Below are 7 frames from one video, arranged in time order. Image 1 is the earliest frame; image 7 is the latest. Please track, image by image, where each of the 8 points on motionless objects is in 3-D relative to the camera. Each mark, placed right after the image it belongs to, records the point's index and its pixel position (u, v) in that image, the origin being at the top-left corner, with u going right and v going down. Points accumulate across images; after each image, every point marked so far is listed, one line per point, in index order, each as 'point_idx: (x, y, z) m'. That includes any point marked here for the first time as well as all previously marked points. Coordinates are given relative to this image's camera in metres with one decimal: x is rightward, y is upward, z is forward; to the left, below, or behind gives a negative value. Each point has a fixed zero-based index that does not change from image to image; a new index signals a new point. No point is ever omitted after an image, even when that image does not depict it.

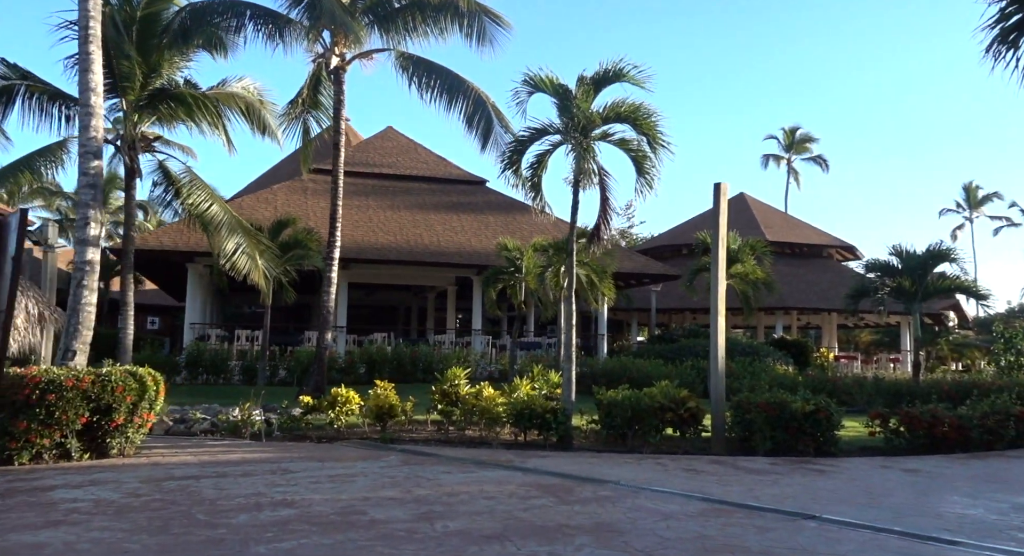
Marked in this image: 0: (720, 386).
0: (+2.8, -1.5, +12.0) m
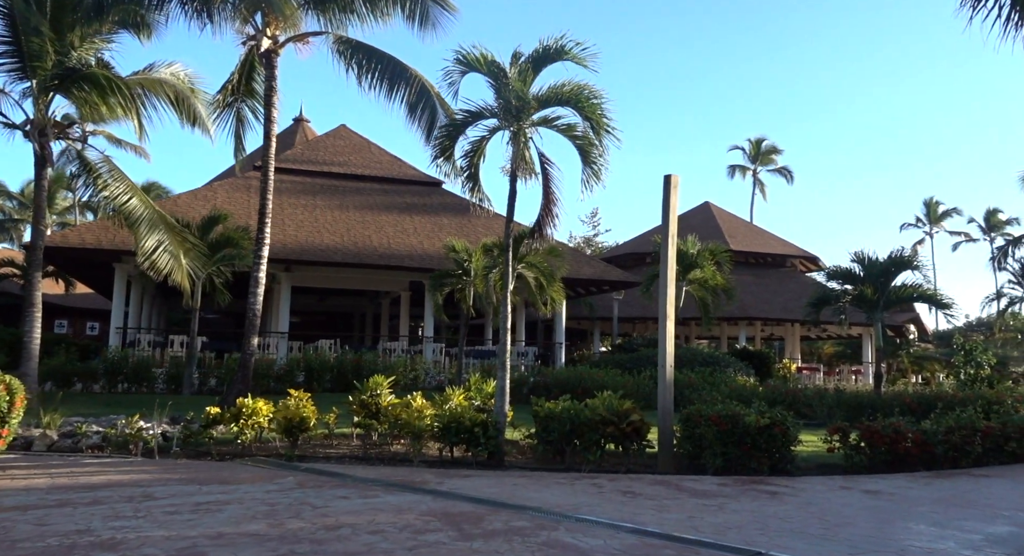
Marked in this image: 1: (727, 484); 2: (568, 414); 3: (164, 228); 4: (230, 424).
0: (+2.0, -1.5, +11.0) m
1: (+2.3, -2.2, +9.2) m
2: (+0.6, -1.6, +10.1) m
3: (-6.2, +0.9, +15.5) m
4: (-3.2, -1.6, +9.8) m
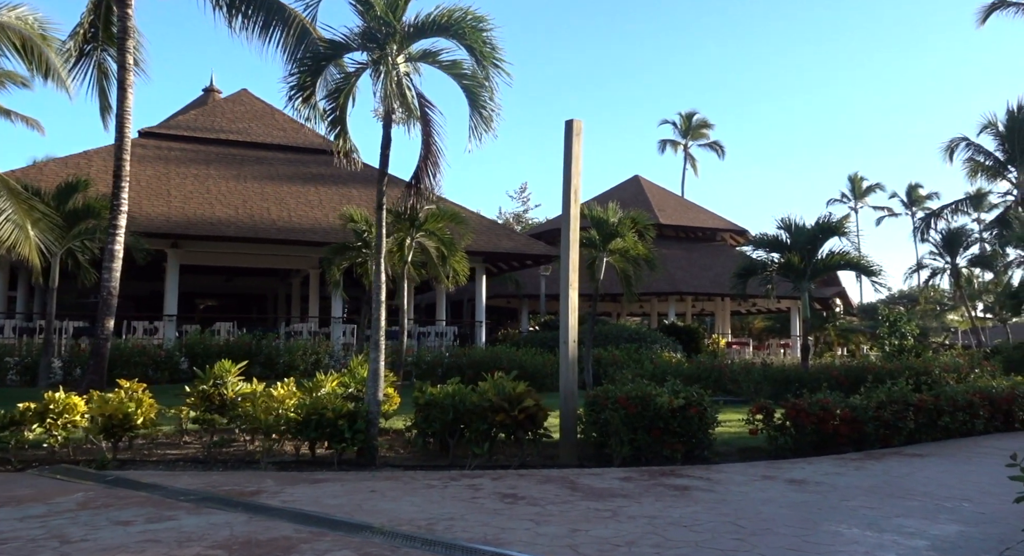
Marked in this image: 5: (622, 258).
0: (+0.6, -1.1, +9.6) m
1: (+1.1, -1.8, +7.8) m
2: (-0.6, -1.2, +8.7) m
3: (-7.9, +1.3, +13.5) m
4: (-4.4, -1.3, +8.1) m
5: (+2.5, +0.5, +19.8) m
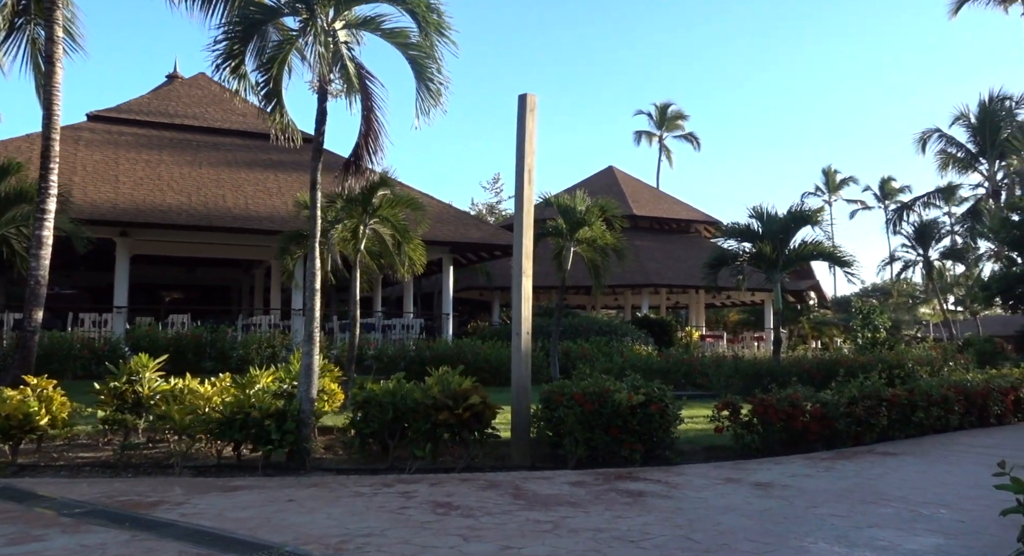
0: (+0.1, -1.0, +9.0) m
1: (+0.6, -1.7, +7.2) m
2: (-1.1, -1.1, +8.0) m
3: (-8.5, +1.4, +12.6) m
4: (-4.9, -1.2, +7.3) m
5: (+1.7, +0.7, +19.2) m
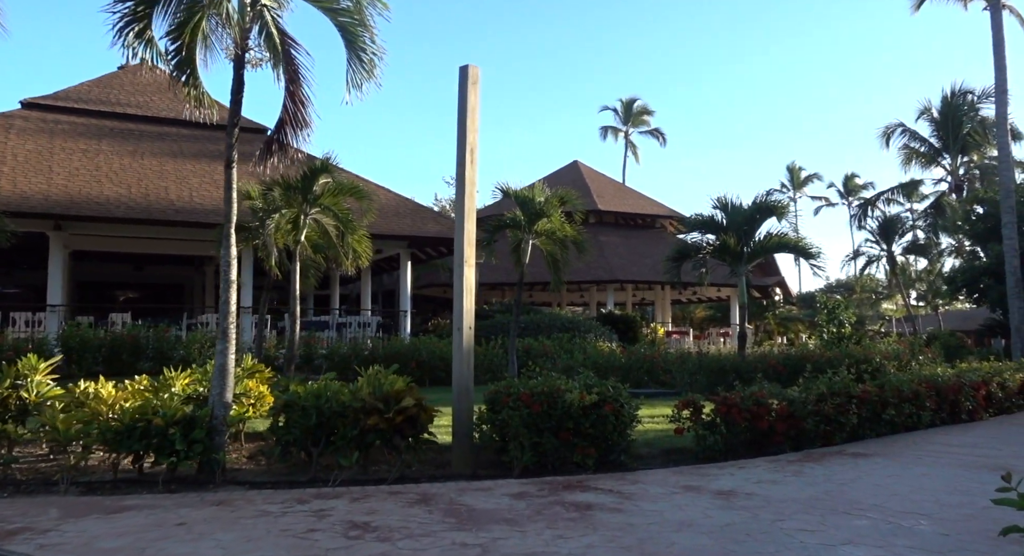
0: (-0.4, -0.9, +8.2) m
1: (+0.1, -1.6, +6.4) m
2: (-1.6, -1.0, +7.2) m
3: (-9.2, +1.5, +11.5) m
4: (-5.4, -1.2, +6.4) m
5: (+0.8, +0.8, +18.5) m
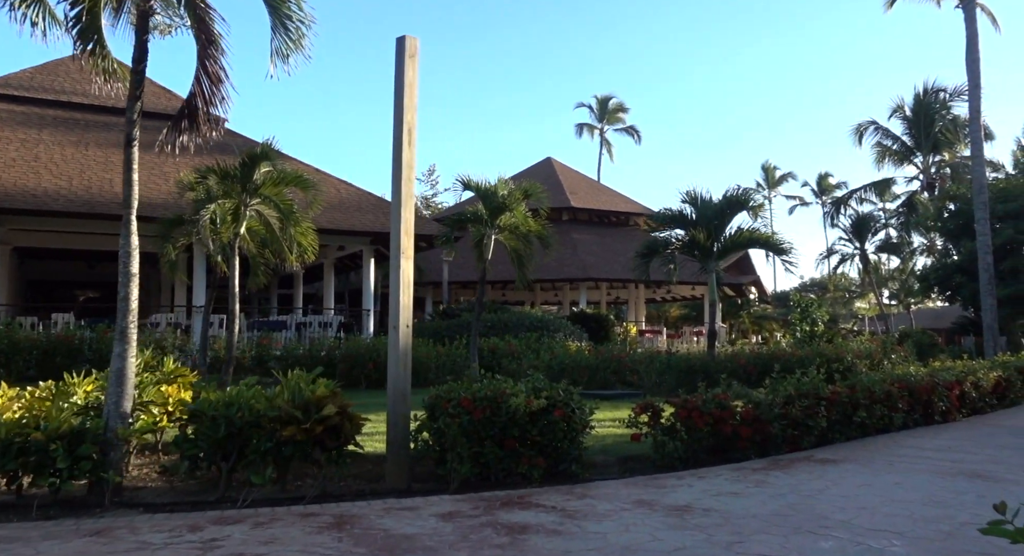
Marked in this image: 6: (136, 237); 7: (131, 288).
0: (-1.0, -0.8, +7.5) m
1: (-0.4, -1.5, +5.7) m
2: (-2.1, -1.0, +6.4) m
3: (-9.8, +1.6, +10.5) m
4: (-5.9, -1.1, +5.5) m
5: (0.0, +0.9, +17.8) m
6: (-2.9, +0.3, +6.6) m
7: (-2.9, -0.1, +6.5) m
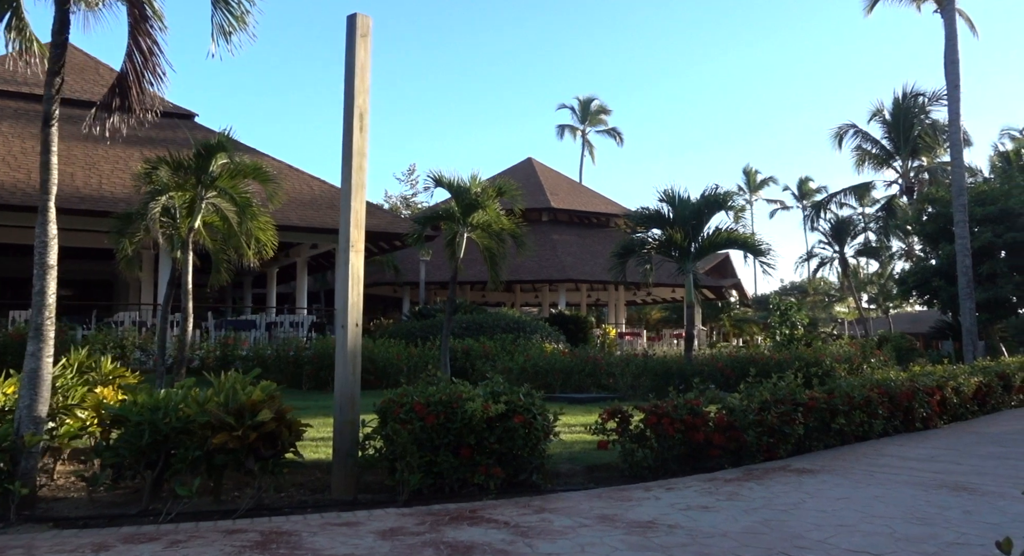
0: (-1.3, -0.8, +7.0) m
1: (-0.7, -1.5, +5.2) m
2: (-2.4, -0.9, +5.9) m
3: (-10.2, +1.7, +9.8) m
4: (-6.2, -1.0, +4.9) m
5: (-0.5, +0.9, +17.3) m
6: (-3.2, +0.4, +6.0) m
7: (-3.2, 0.0, +6.0) m
